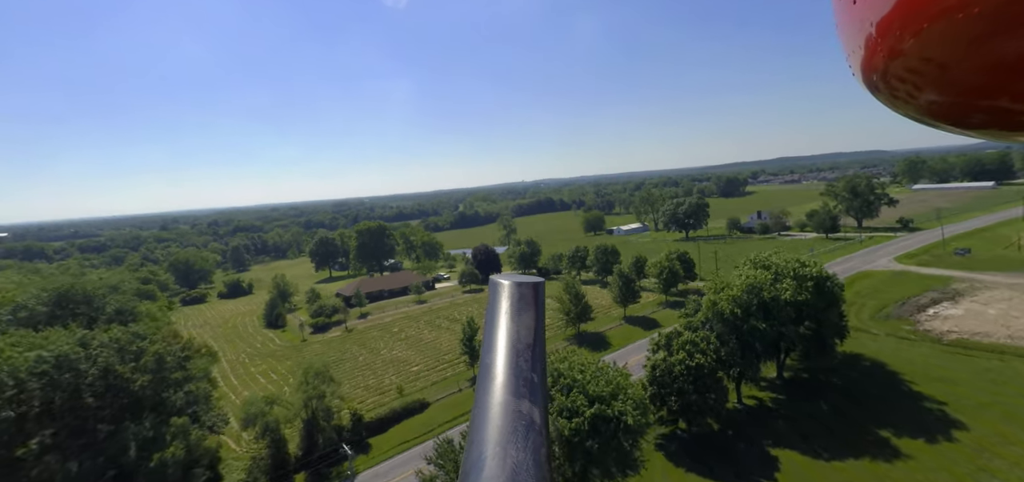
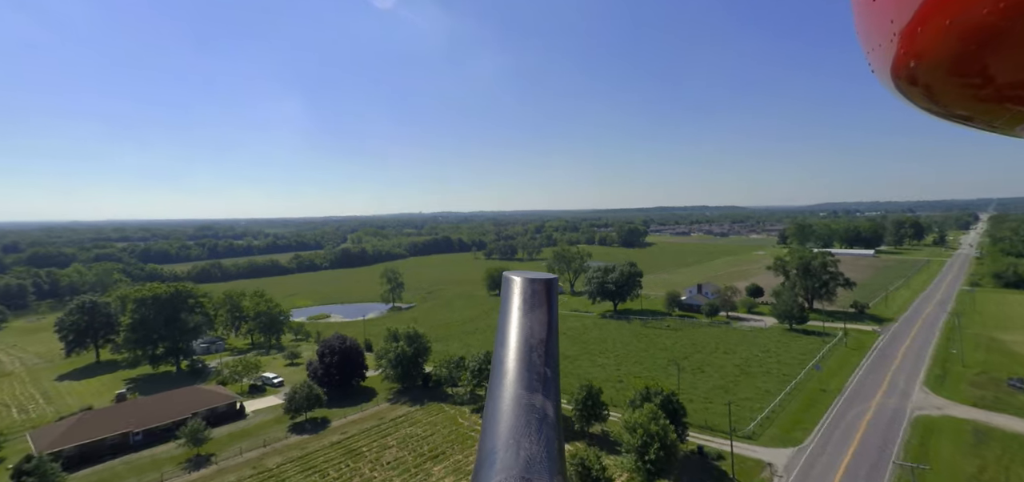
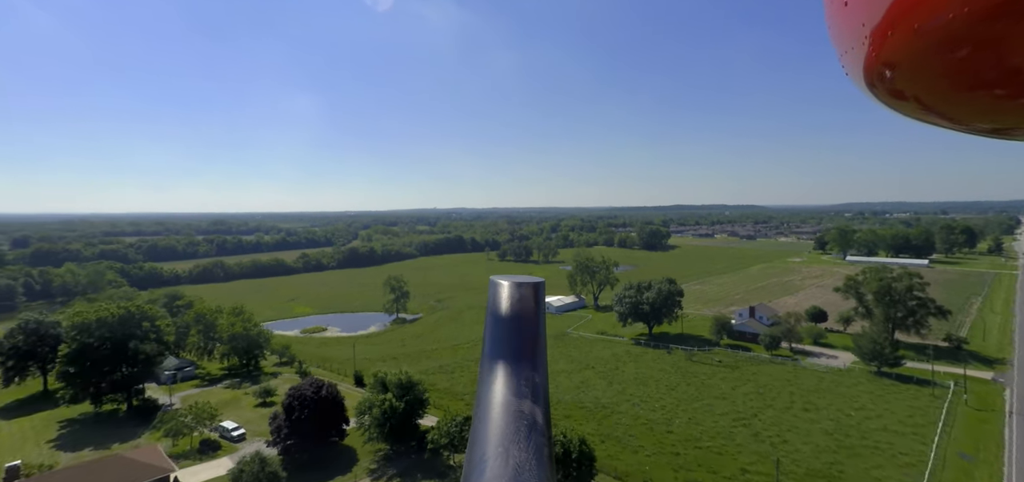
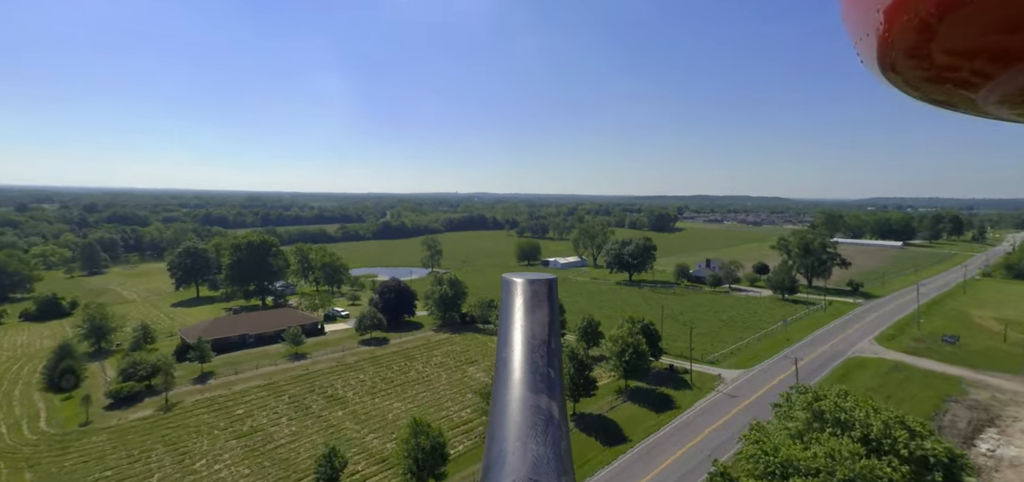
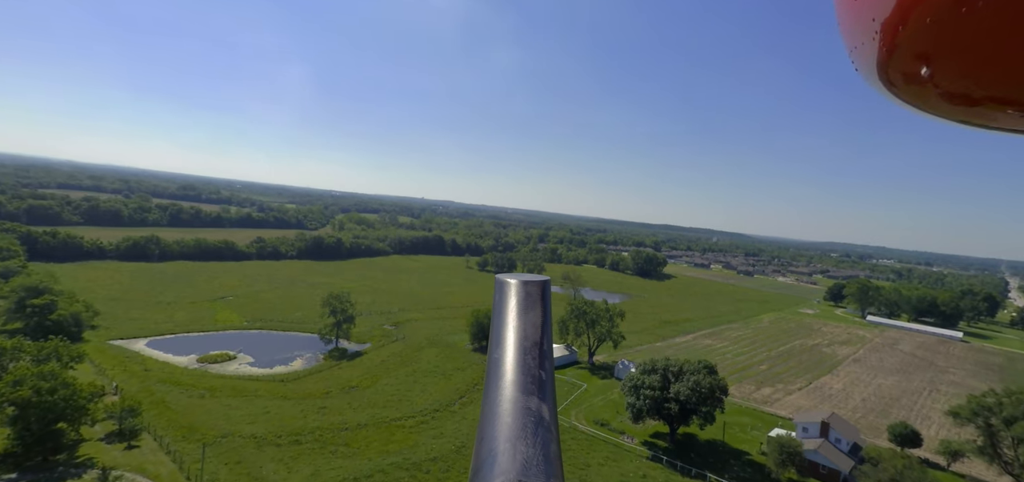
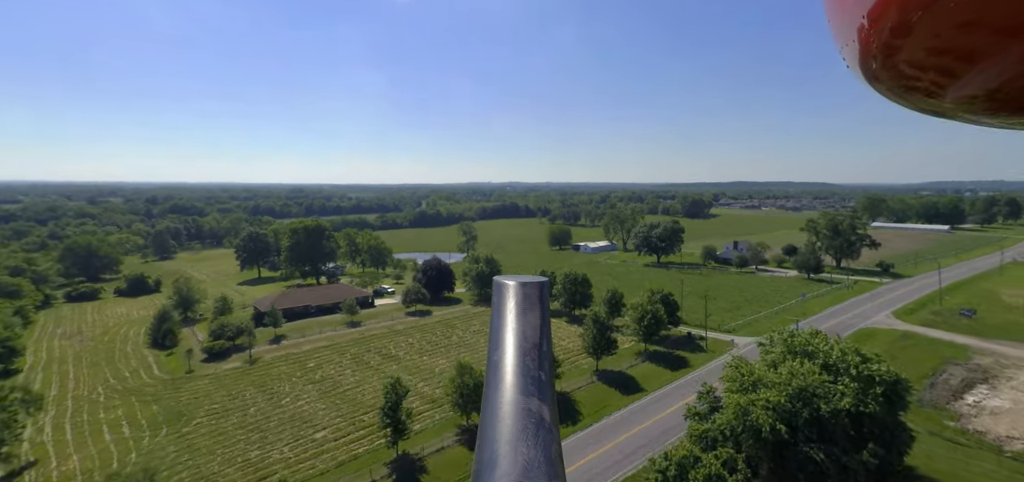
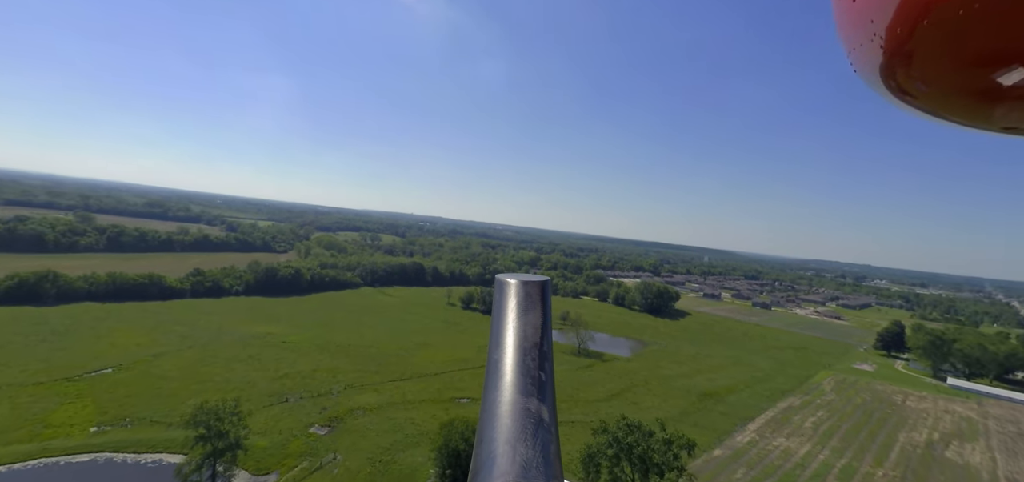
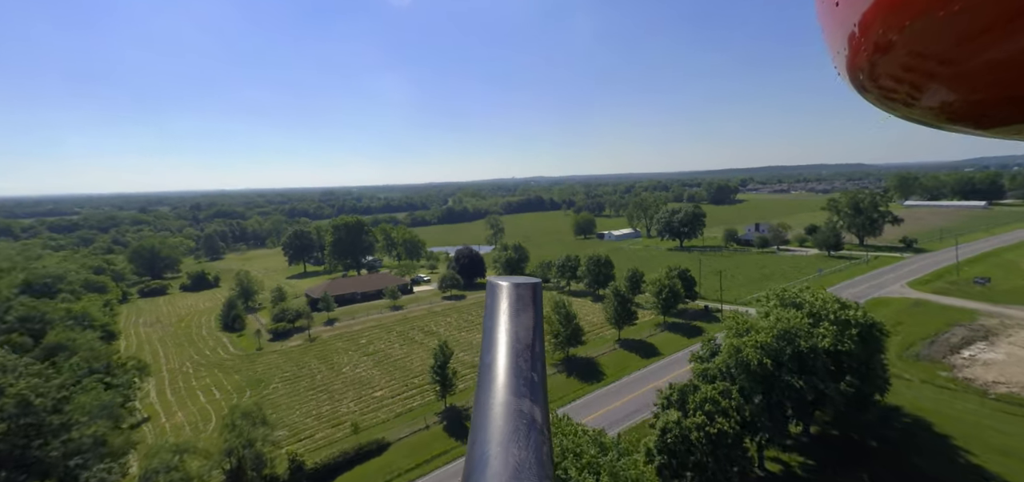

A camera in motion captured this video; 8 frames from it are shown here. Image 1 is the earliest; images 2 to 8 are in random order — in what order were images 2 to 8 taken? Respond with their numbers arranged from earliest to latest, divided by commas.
8, 6, 4, 2, 3, 5, 7
